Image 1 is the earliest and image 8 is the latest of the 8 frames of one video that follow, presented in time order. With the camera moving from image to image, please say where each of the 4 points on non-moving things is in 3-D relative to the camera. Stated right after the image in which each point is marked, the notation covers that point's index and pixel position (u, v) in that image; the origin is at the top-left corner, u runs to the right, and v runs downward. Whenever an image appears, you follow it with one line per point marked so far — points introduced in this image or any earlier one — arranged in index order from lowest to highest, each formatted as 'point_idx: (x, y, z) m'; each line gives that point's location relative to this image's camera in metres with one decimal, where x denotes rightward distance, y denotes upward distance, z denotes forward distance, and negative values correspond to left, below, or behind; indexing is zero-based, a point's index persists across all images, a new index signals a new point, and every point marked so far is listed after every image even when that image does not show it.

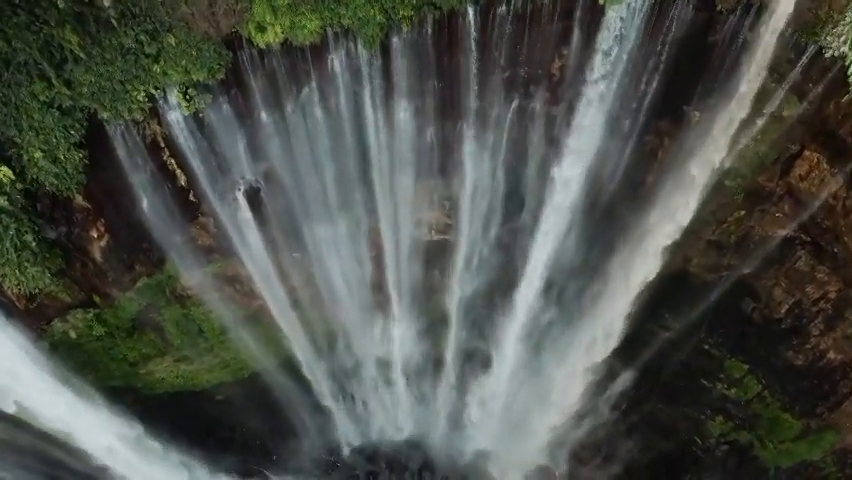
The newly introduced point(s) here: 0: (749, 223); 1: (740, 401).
0: (+3.8, +0.2, +7.7) m
1: (+4.3, -2.3, +9.1) m
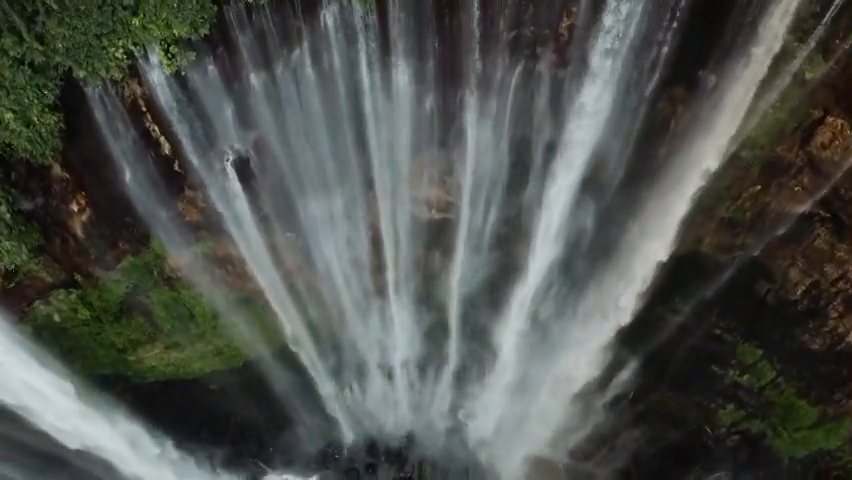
0: (+3.8, +0.5, +7.3) m
1: (+4.3, -2.0, +8.7) m
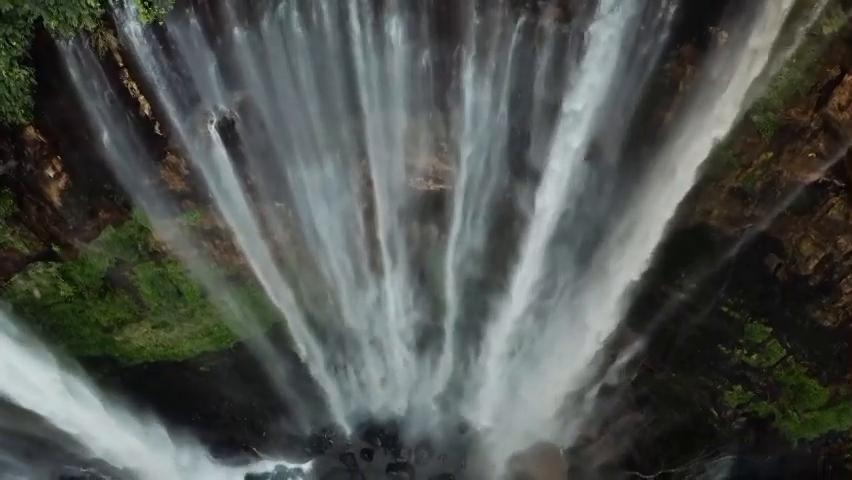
0: (+3.7, +0.8, +7.0) m
1: (+4.3, -1.7, +8.4) m
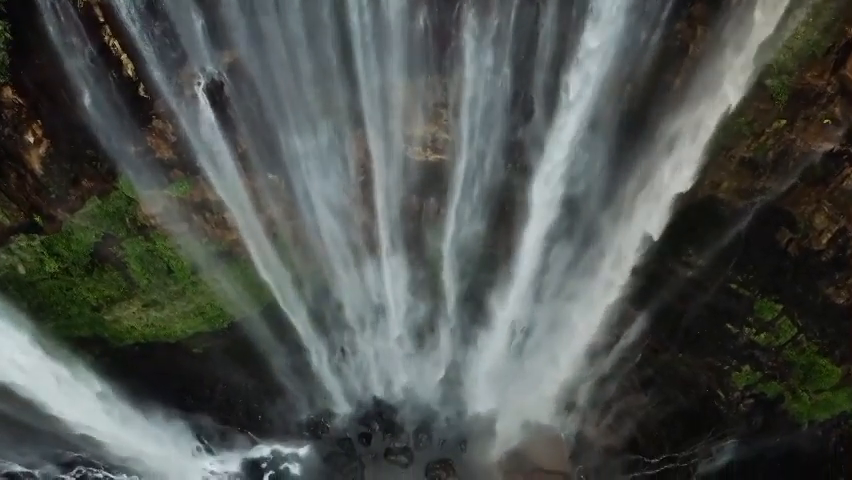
0: (+3.7, +1.1, +6.7) m
1: (+4.3, -1.3, +8.2) m
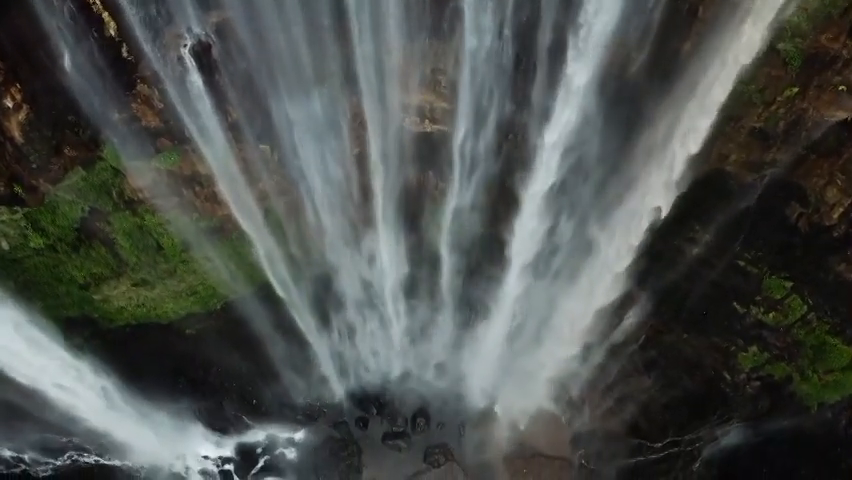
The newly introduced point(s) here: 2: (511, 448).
0: (+3.7, +1.3, +6.4) m
1: (+4.2, -1.1, +7.9) m
2: (+1.2, -3.0, +9.6) m
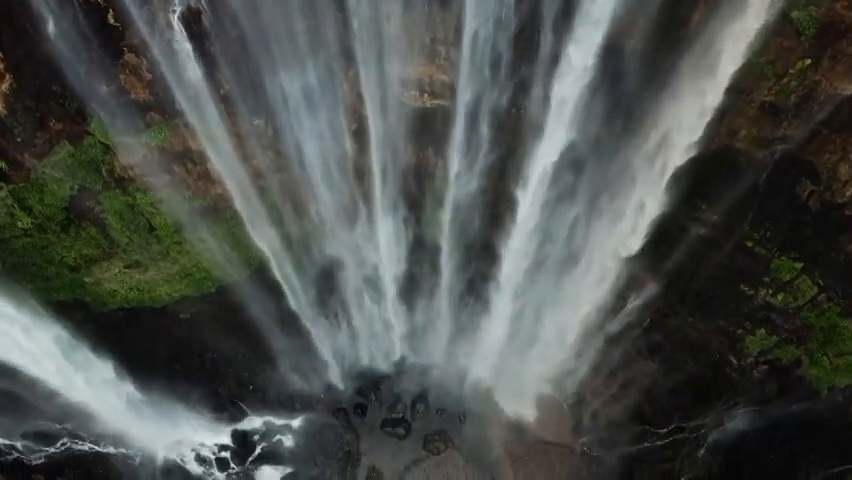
0: (+3.7, +1.6, +6.2) m
1: (+4.2, -0.8, +7.7) m
2: (+1.2, -2.8, +9.4) m
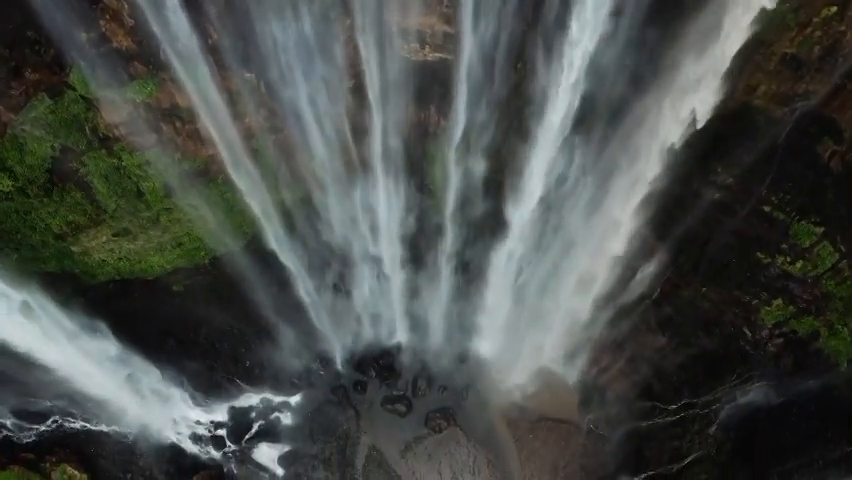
0: (+3.7, +1.9, +5.8) m
1: (+4.3, -0.4, +7.4) m
2: (+1.2, -2.4, +9.1) m
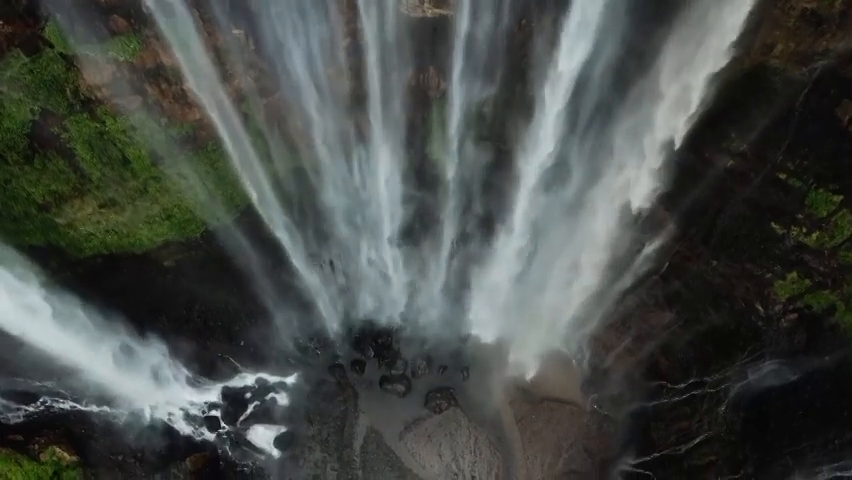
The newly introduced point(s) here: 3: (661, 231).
0: (+3.7, +2.2, +5.5) m
1: (+4.2, -0.1, +7.1) m
2: (+1.2, -2.0, +8.8) m
3: (+2.7, +0.1, +7.9) m
